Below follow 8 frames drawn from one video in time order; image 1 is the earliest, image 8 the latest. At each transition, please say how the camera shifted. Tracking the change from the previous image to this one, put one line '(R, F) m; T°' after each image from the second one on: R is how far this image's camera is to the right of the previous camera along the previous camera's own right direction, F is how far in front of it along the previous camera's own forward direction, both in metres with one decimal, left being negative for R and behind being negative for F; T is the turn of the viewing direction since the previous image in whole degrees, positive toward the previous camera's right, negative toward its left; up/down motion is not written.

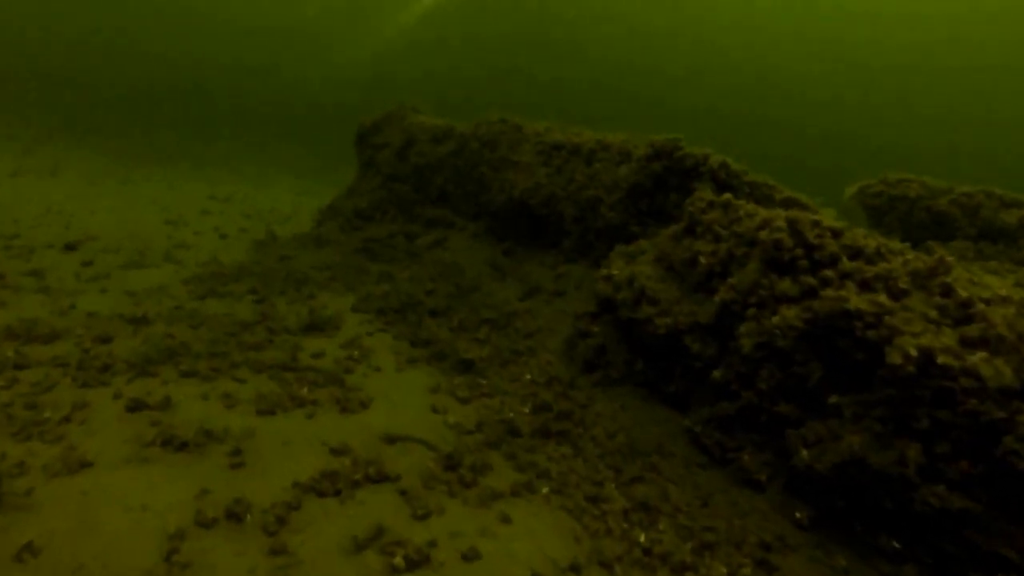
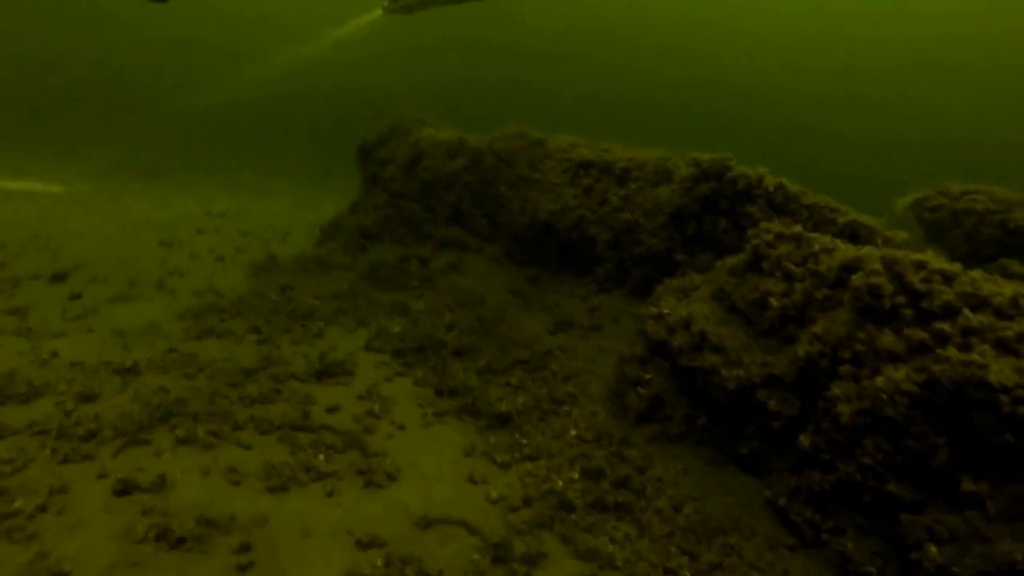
(-0.2, +0.7) m; 0°
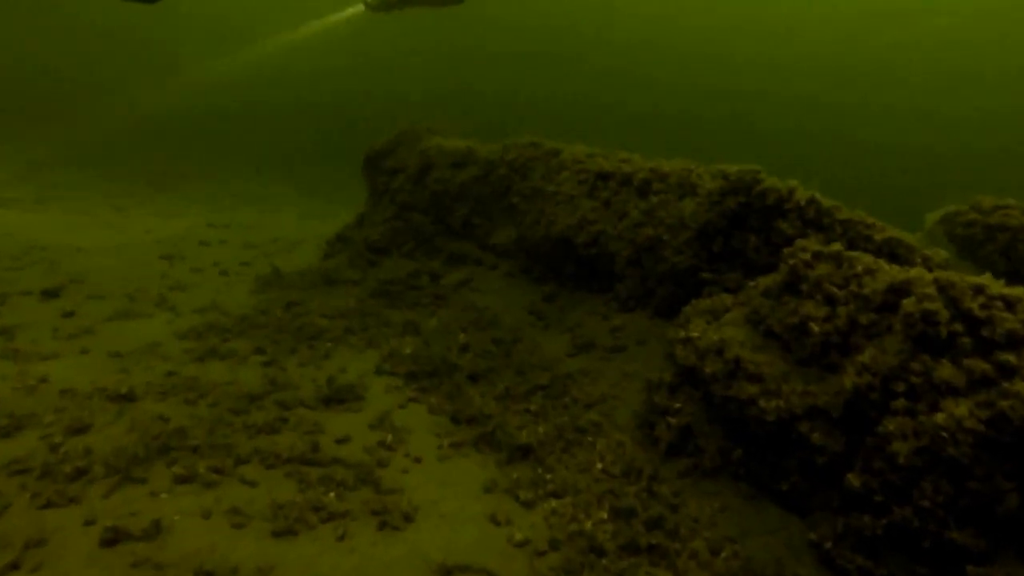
(-0.1, +0.3) m; 0°
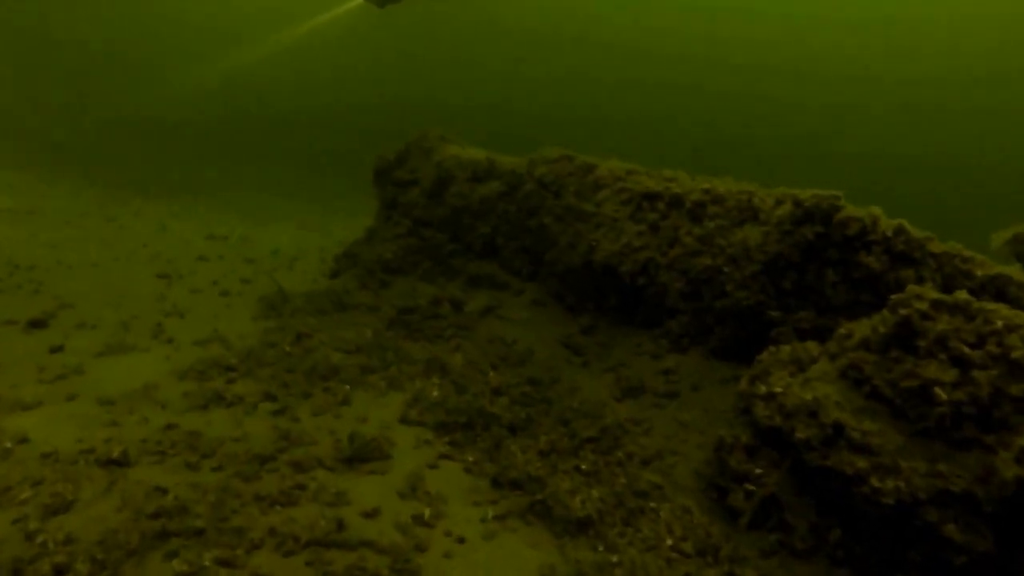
(-0.2, +0.6) m; 0°
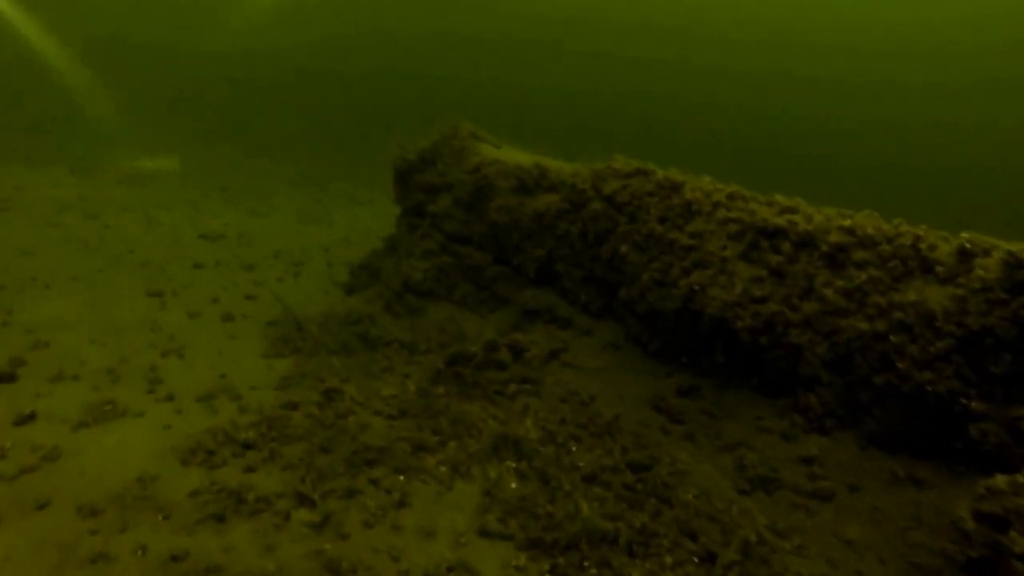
(-0.4, +1.2) m; +1°
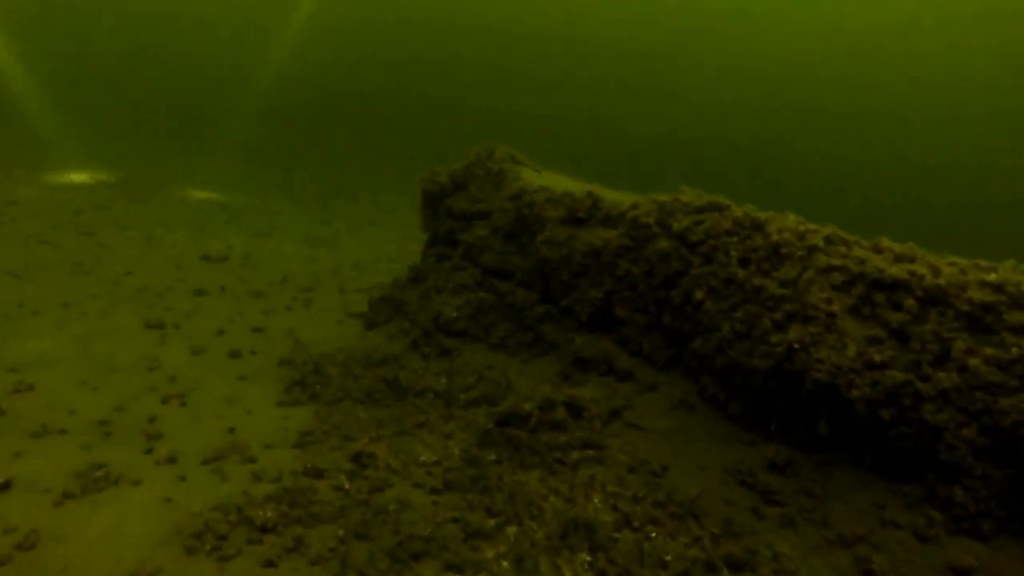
(-0.3, +0.7) m; 0°
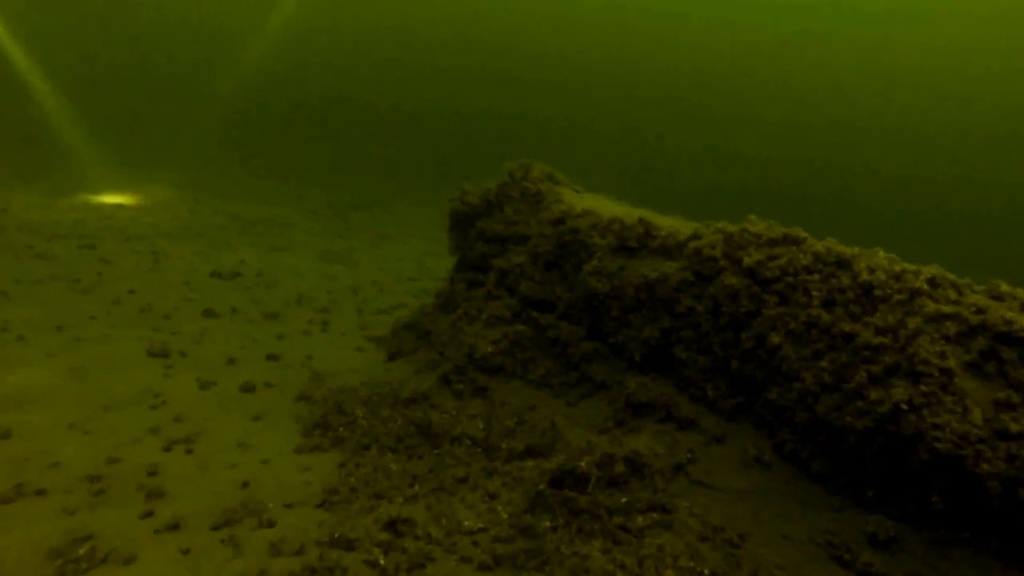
(-0.2, +0.6) m; 0°
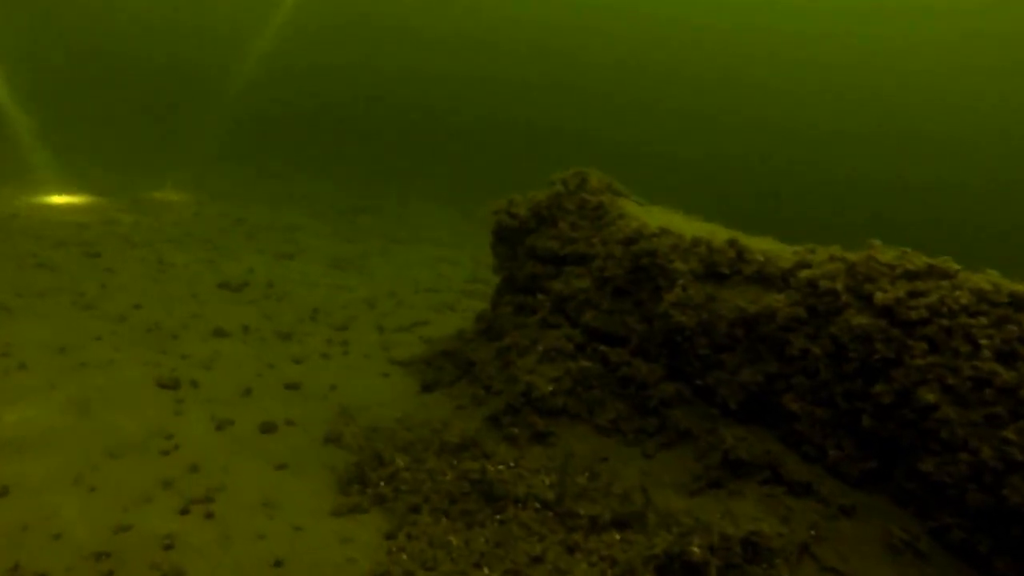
(-0.3, +0.8) m; 0°
